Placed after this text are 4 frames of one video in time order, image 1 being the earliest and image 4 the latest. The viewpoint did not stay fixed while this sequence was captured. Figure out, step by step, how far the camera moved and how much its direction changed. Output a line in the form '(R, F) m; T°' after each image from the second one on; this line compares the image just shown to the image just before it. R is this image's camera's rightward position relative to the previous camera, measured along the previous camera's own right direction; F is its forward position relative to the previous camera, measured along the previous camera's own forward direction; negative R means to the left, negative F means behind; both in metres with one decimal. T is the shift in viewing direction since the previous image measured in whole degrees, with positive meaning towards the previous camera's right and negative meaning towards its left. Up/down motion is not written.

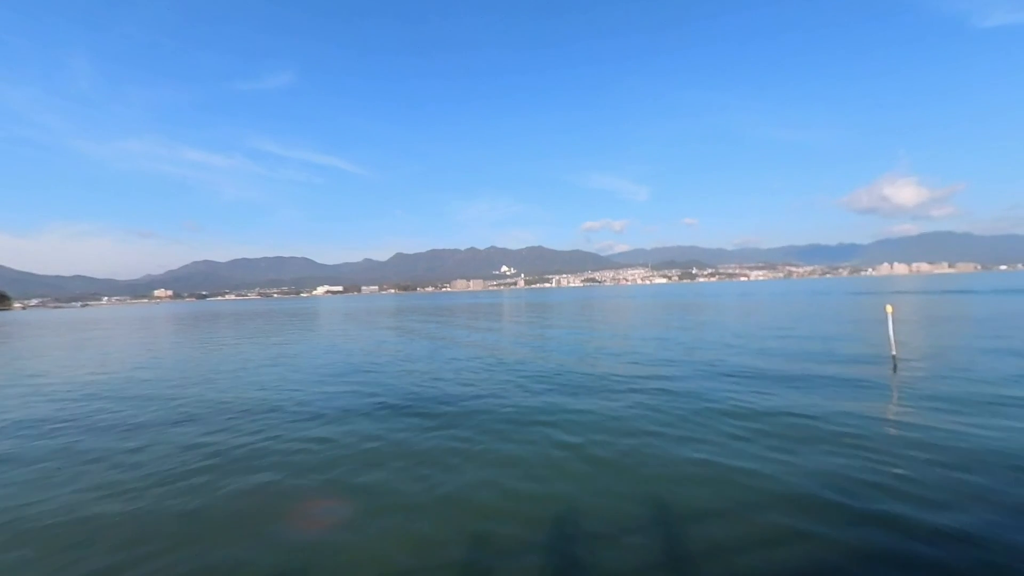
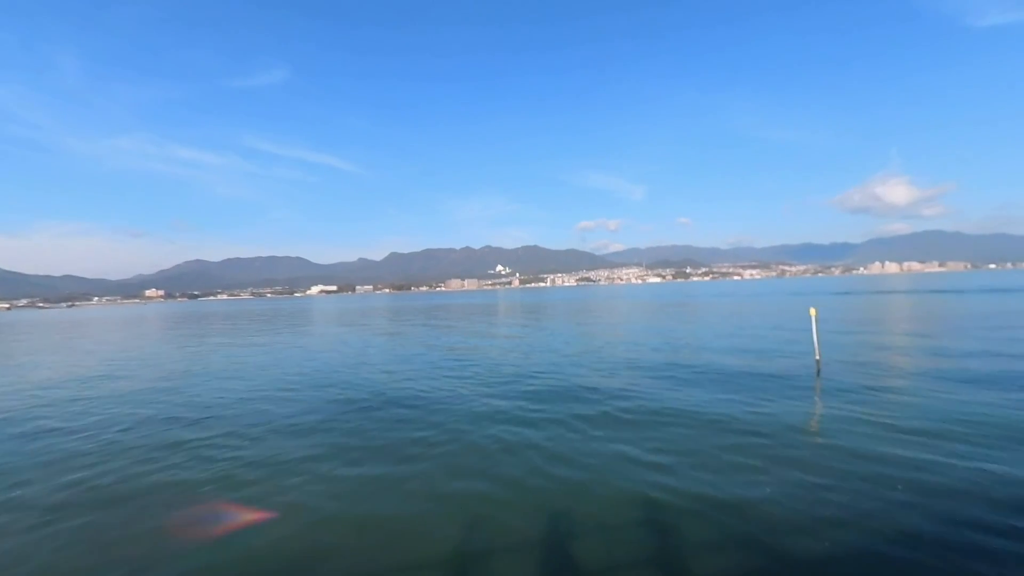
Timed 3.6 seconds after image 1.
(+1.2, +0.6) m; +1°
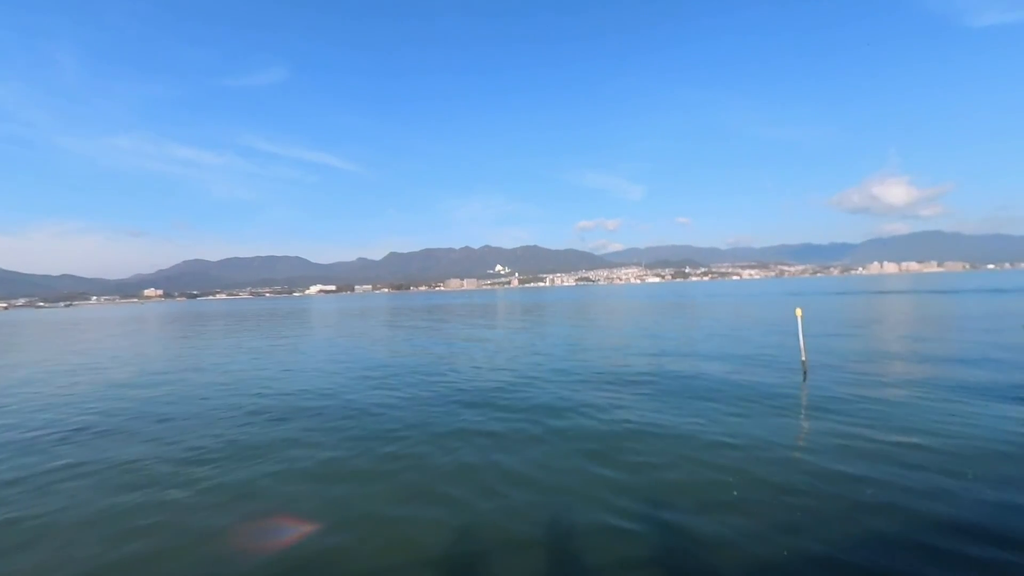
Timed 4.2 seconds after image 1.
(-0.4, -0.2) m; 0°
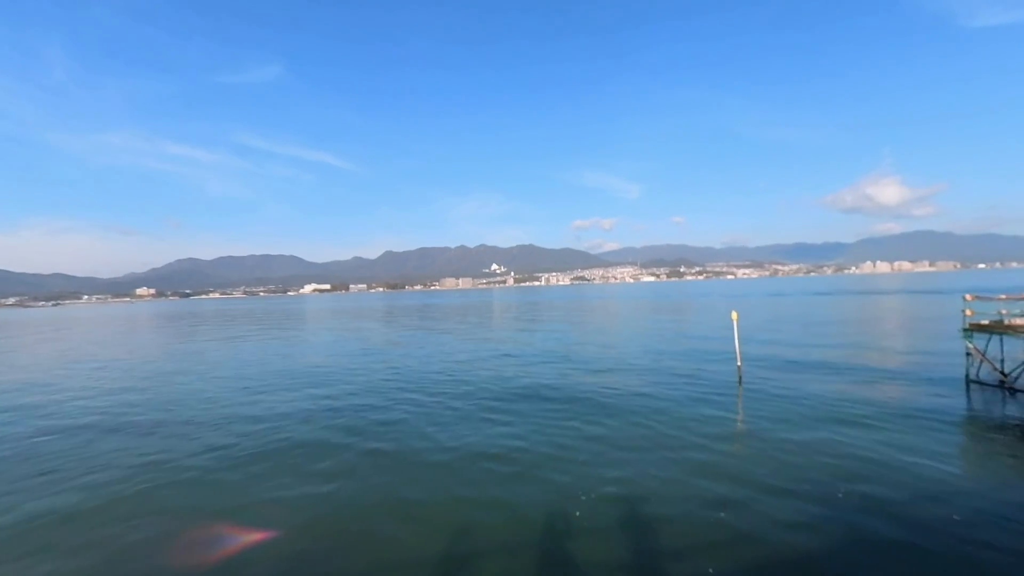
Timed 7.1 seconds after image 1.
(0.0, +0.3) m; +1°
